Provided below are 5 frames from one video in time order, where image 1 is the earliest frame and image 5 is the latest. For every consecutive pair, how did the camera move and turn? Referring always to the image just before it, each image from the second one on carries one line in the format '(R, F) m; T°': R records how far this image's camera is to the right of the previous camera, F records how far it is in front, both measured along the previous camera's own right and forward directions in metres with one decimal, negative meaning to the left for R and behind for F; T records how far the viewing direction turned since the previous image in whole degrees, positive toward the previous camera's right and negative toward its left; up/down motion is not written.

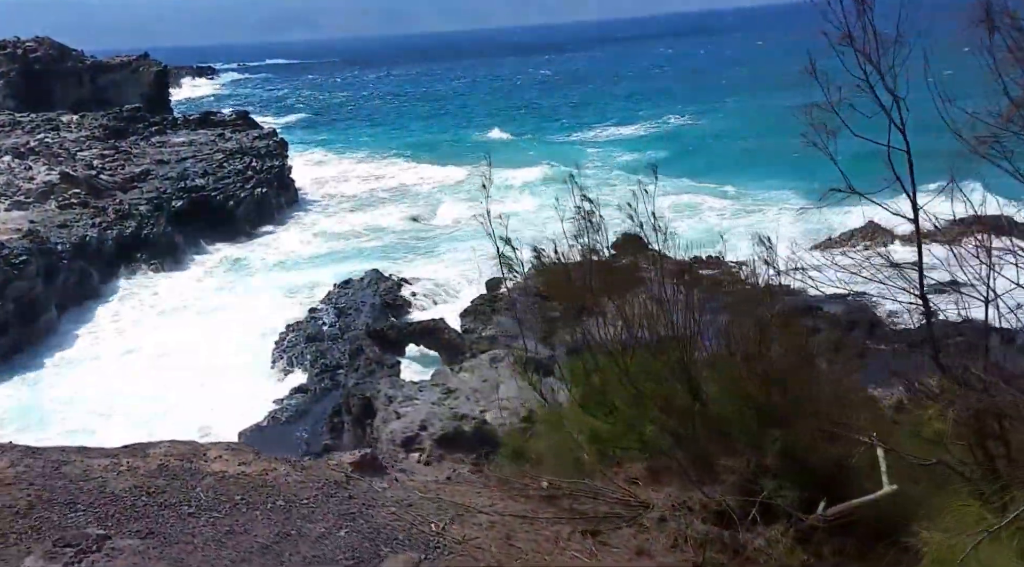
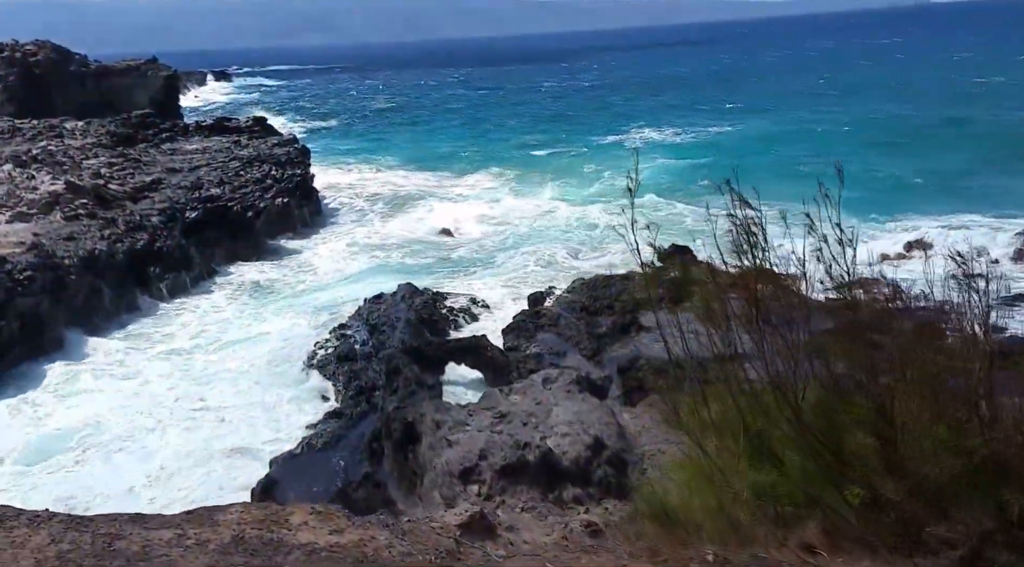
(-1.0, +1.4) m; 0°
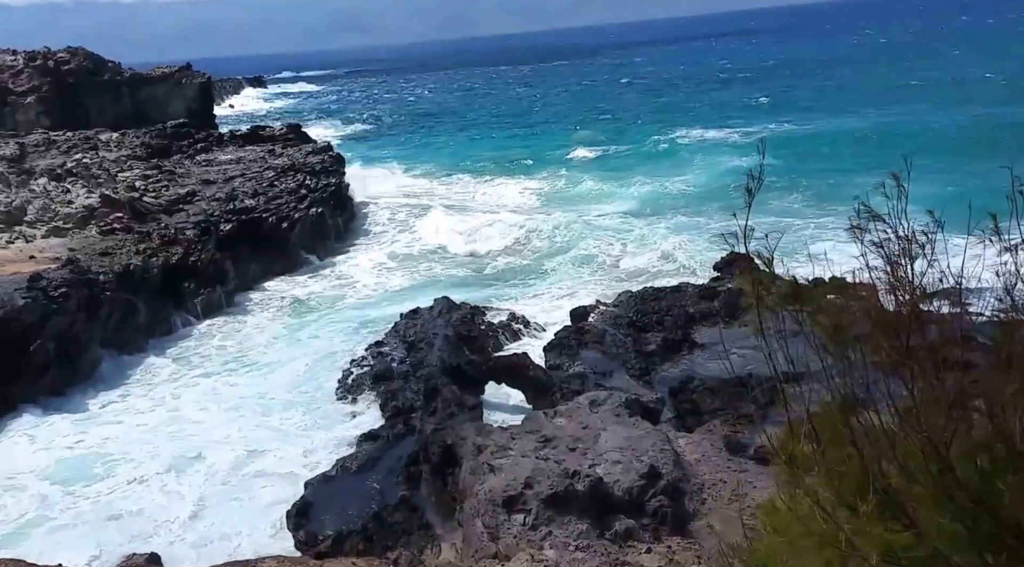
(-0.1, +0.8) m; -2°
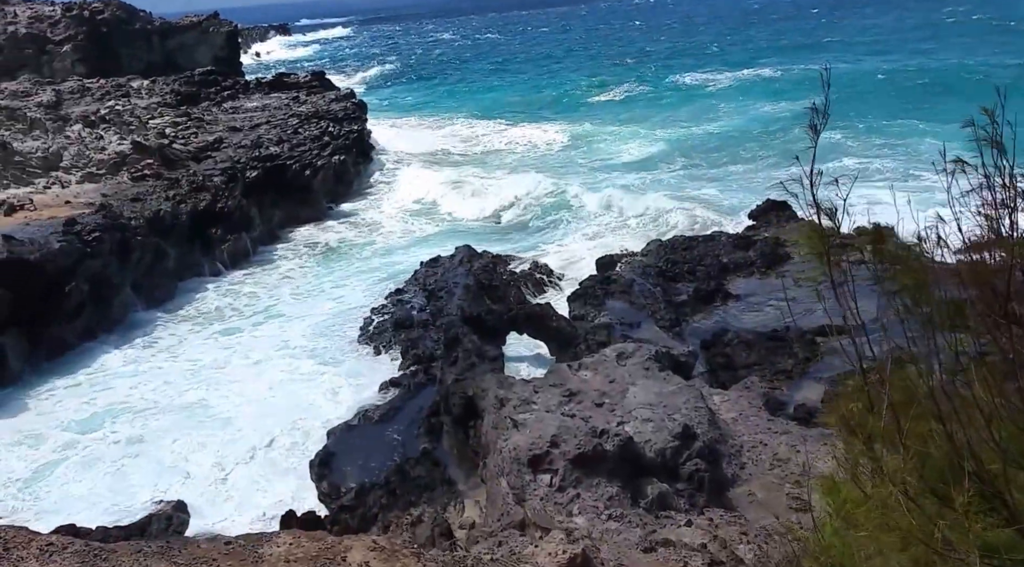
(+0.2, +0.5) m; -2°
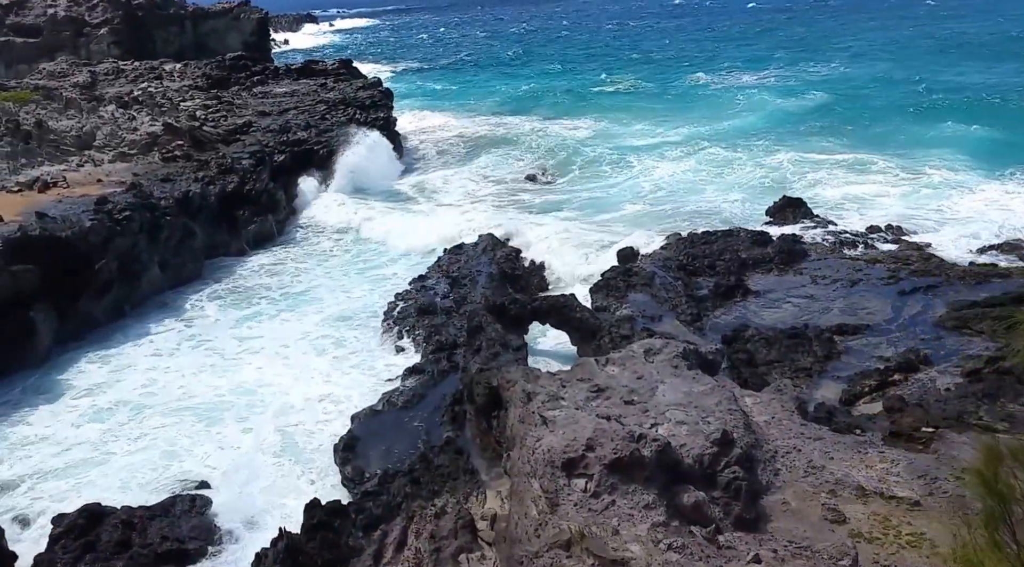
(0.0, -0.2) m; -1°
